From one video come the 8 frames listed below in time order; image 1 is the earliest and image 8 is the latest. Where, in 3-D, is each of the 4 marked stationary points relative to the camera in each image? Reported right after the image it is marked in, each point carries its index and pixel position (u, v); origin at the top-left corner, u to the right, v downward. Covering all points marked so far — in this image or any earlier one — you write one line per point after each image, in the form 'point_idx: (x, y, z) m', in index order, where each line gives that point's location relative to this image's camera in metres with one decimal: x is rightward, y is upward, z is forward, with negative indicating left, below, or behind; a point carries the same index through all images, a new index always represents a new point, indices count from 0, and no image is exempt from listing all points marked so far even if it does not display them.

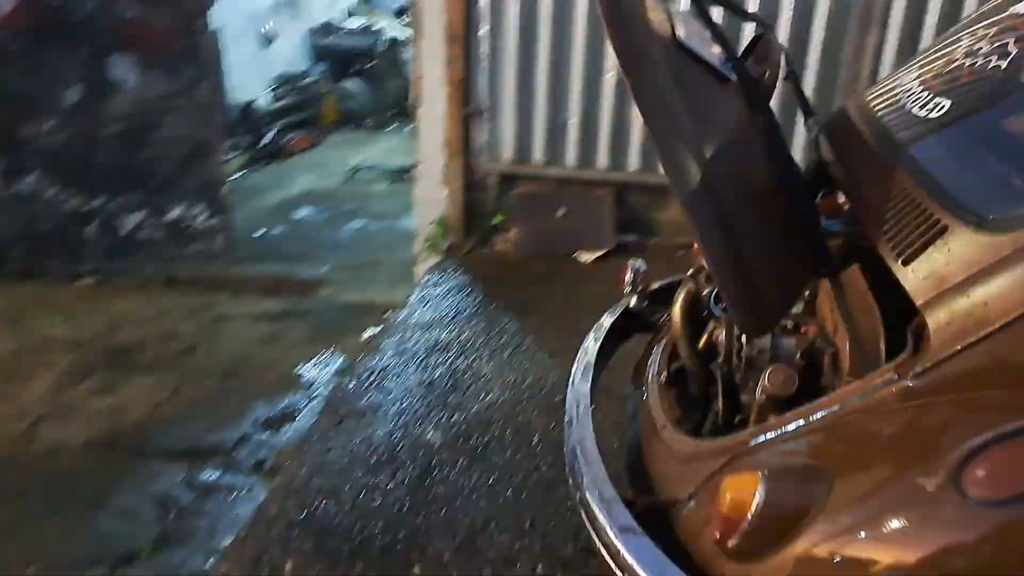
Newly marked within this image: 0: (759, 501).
0: (+0.5, -0.5, +1.8) m
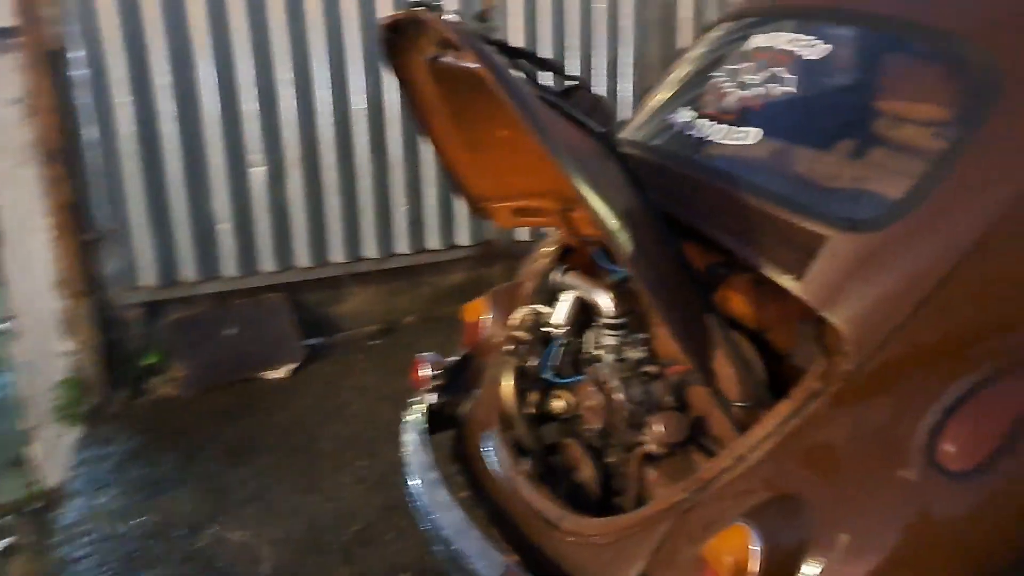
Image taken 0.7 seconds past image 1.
0: (+0.5, -0.5, +1.7) m
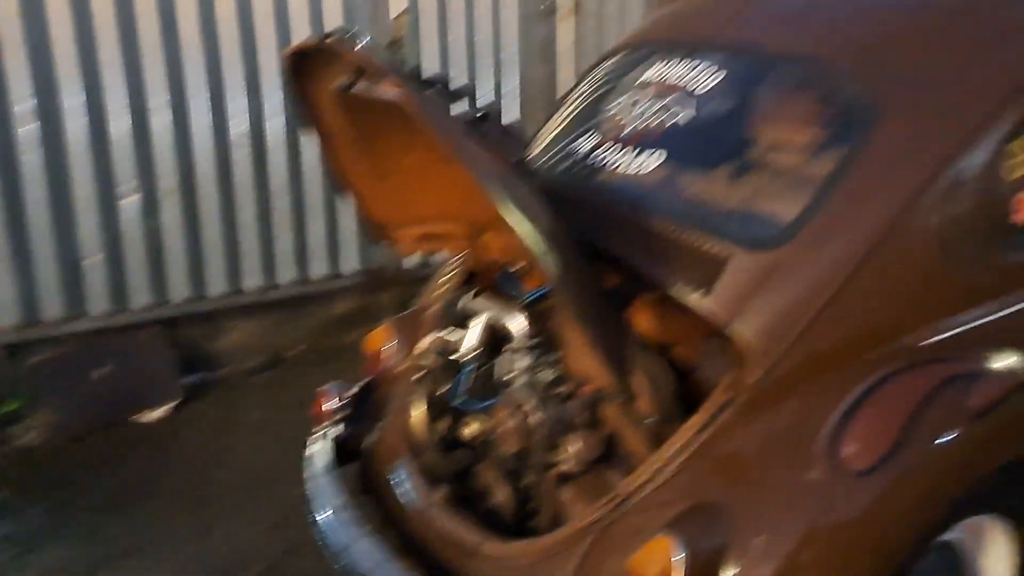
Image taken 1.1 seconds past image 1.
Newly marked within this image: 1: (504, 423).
0: (+0.4, -0.6, +1.8) m
1: (0.0, -0.4, +2.3) m
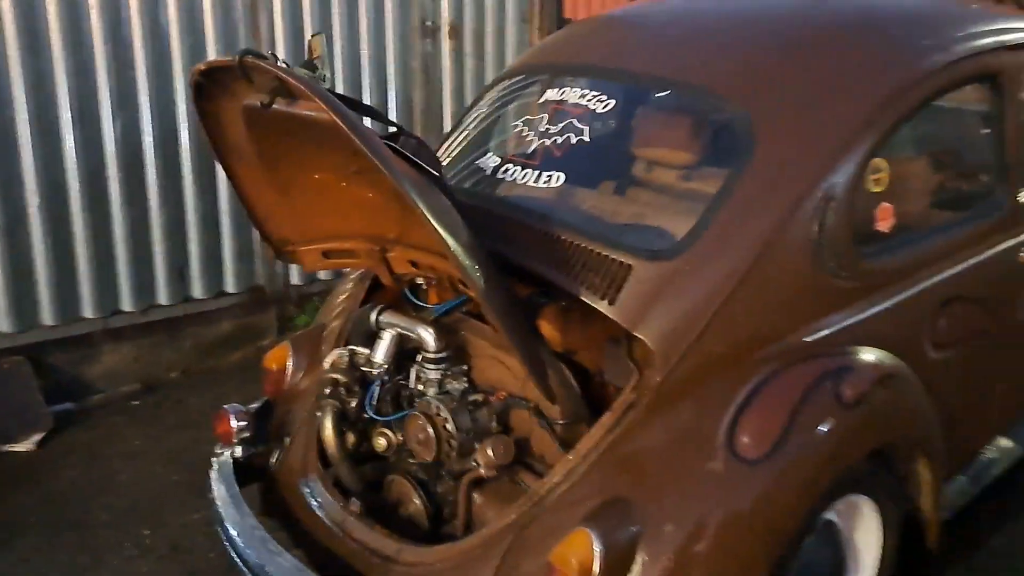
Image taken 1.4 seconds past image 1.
0: (+0.2, -0.6, +1.9) m
1: (-0.3, -0.4, +2.4) m
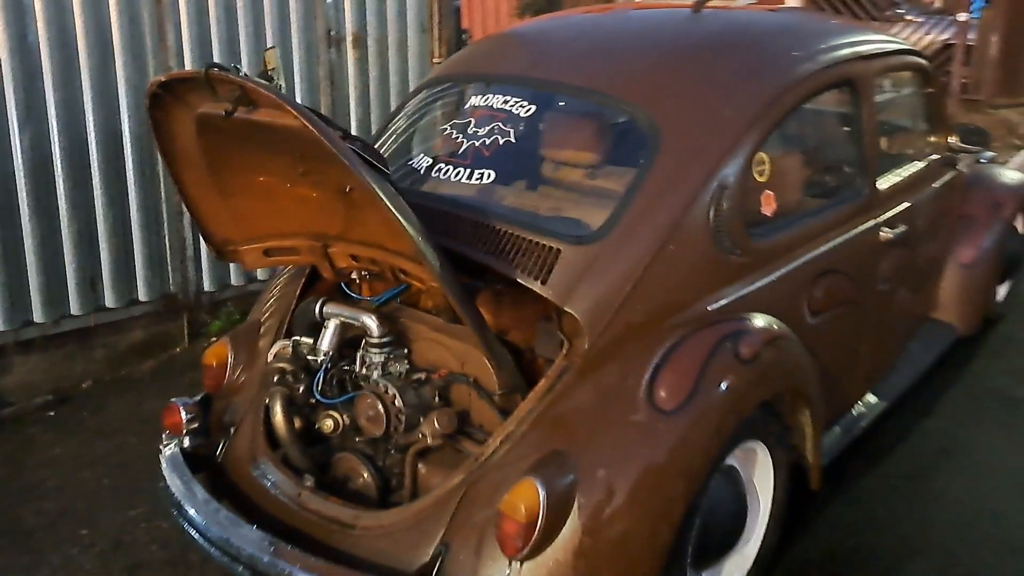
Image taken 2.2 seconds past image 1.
0: (+0.1, -0.5, +2.2) m
1: (-0.4, -0.4, +2.6) m
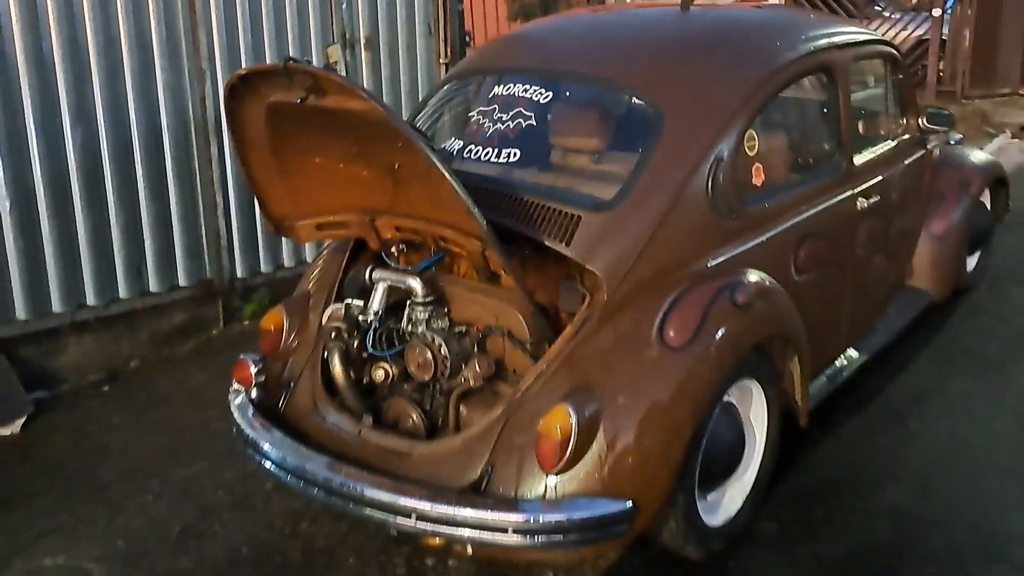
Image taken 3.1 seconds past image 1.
0: (+0.2, -0.4, +2.6) m
1: (-0.3, -0.2, +3.0) m
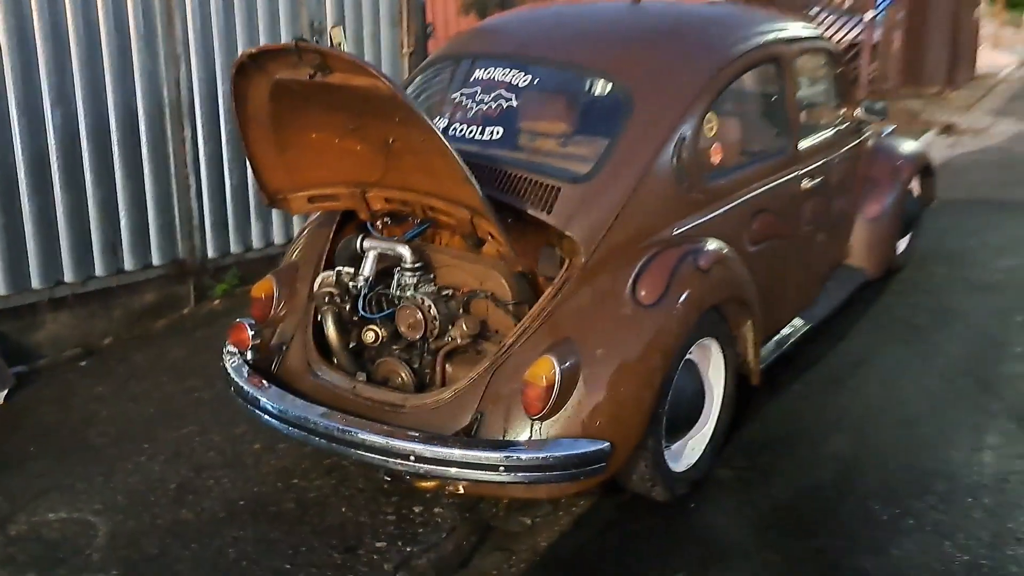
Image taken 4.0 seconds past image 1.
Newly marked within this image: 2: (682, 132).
0: (+0.1, -0.3, +2.8) m
1: (-0.4, -0.1, +3.2) m
2: (+0.7, +0.6, +3.3) m
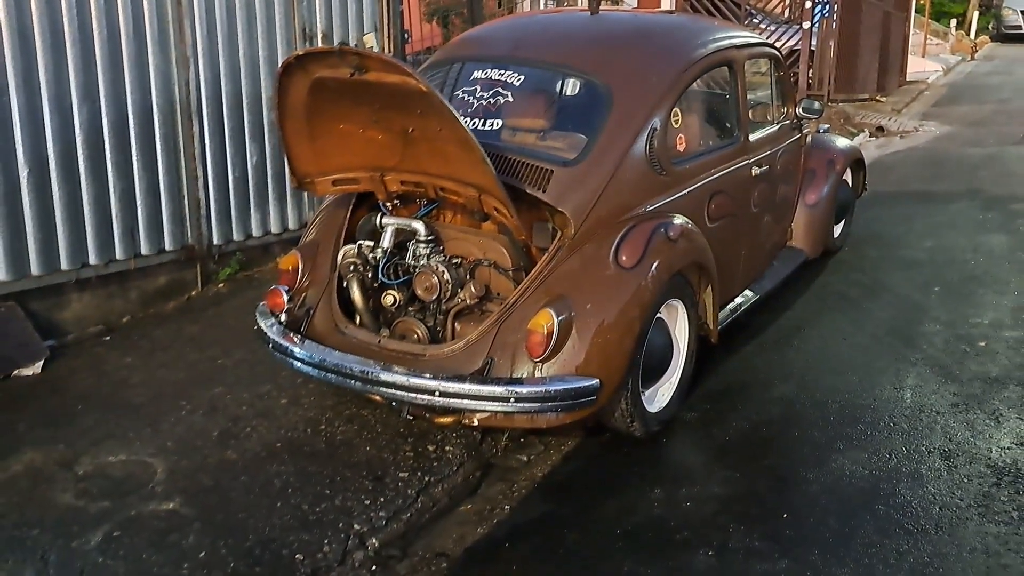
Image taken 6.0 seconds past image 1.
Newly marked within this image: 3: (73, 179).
0: (+0.2, -0.1, +3.4) m
1: (-0.4, 0.0, +3.7) m
2: (+0.6, +0.7, +3.9) m
3: (-2.6, +0.6, +5.0) m
